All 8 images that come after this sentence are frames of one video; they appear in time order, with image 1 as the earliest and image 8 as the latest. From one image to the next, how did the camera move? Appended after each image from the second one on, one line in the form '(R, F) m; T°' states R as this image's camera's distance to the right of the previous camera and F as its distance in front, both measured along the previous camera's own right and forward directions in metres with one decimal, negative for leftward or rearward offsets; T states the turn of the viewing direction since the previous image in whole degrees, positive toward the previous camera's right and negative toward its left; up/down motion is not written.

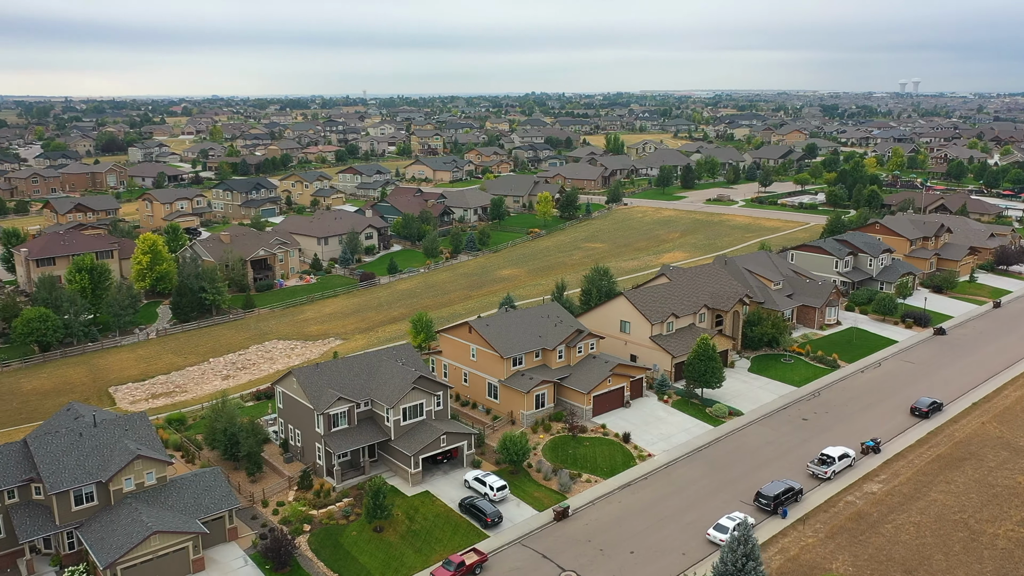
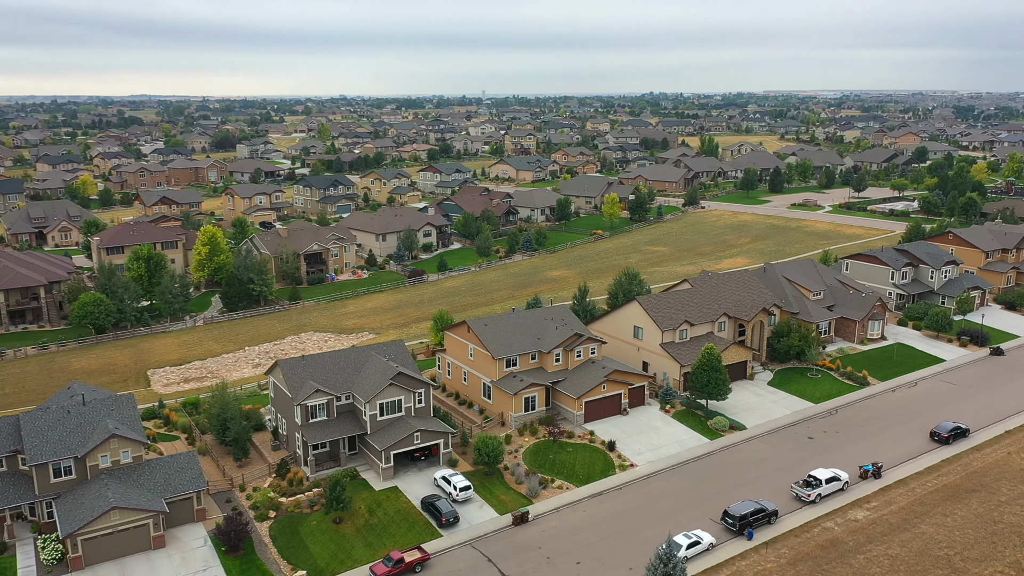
(+5.9, +0.6) m; -8°
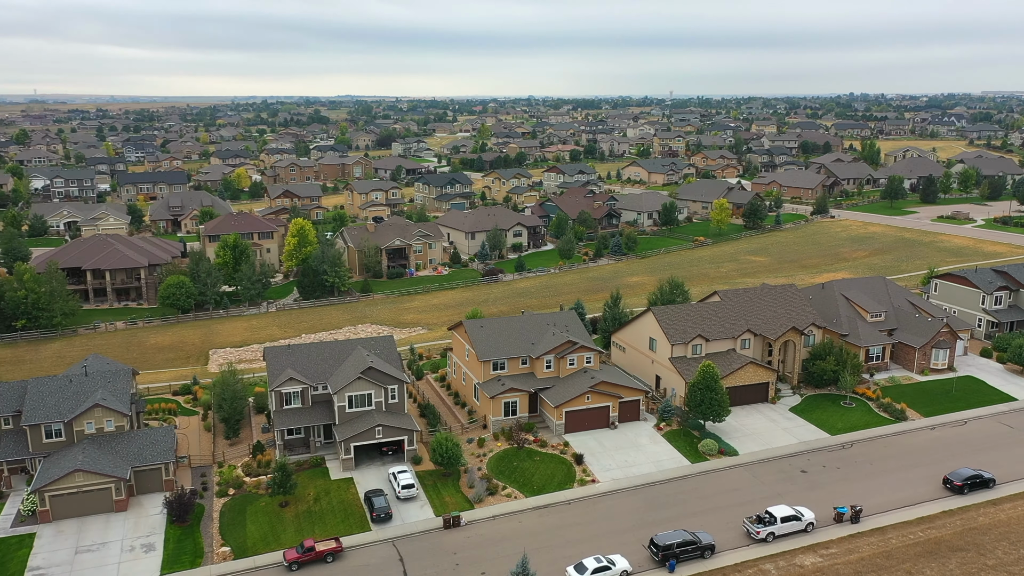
(+9.2, +1.4) m; -12°
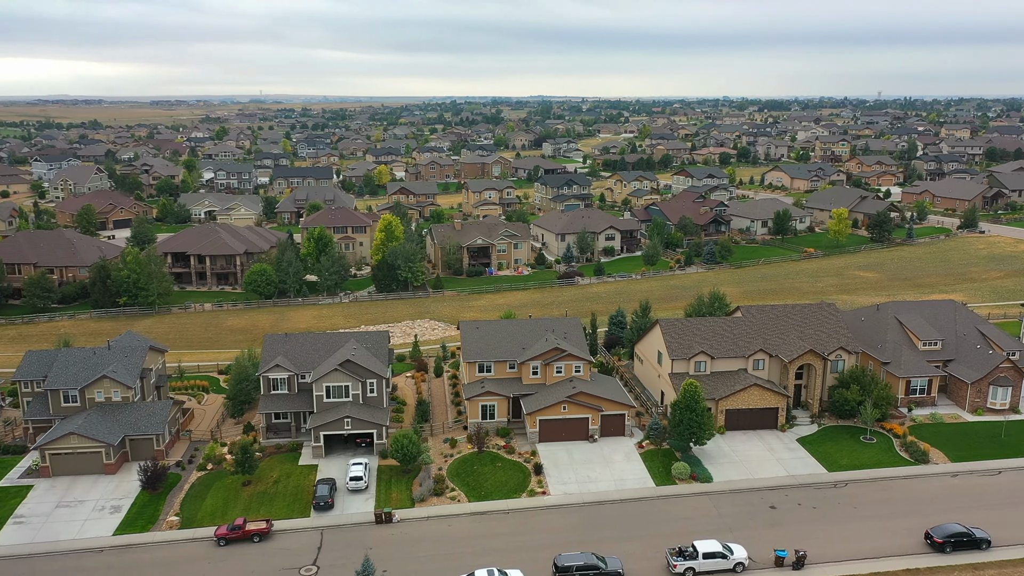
(+9.4, +1.4) m; -13°
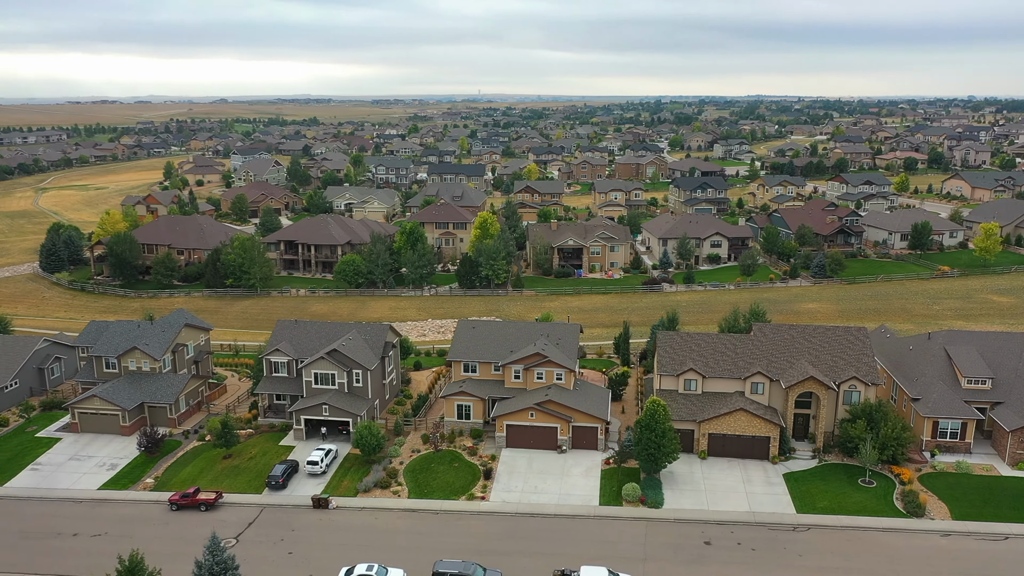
(+10.4, +1.7) m; -14°
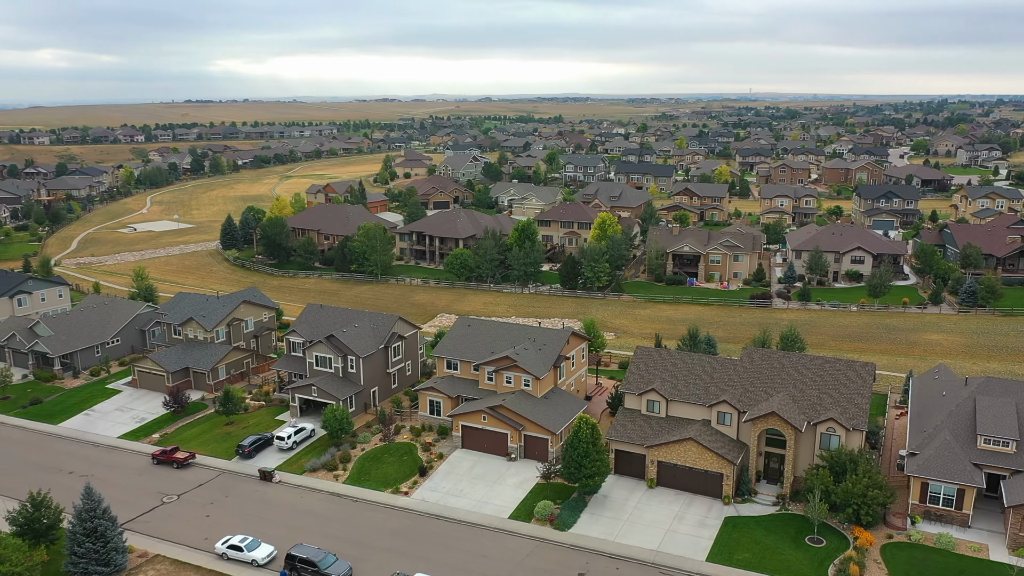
(+12.8, +2.7) m; -18°
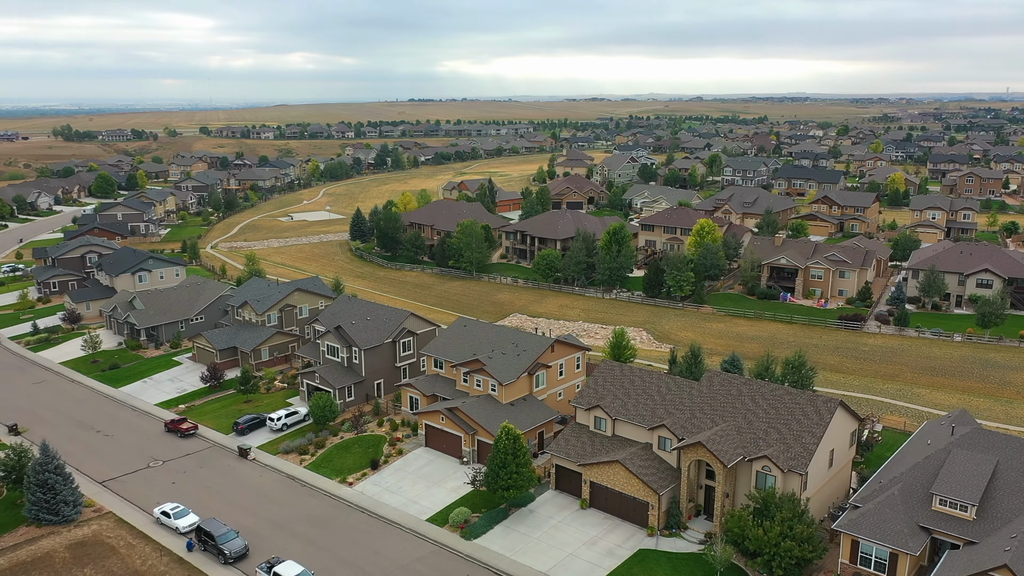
(+10.6, +1.8) m; -14°
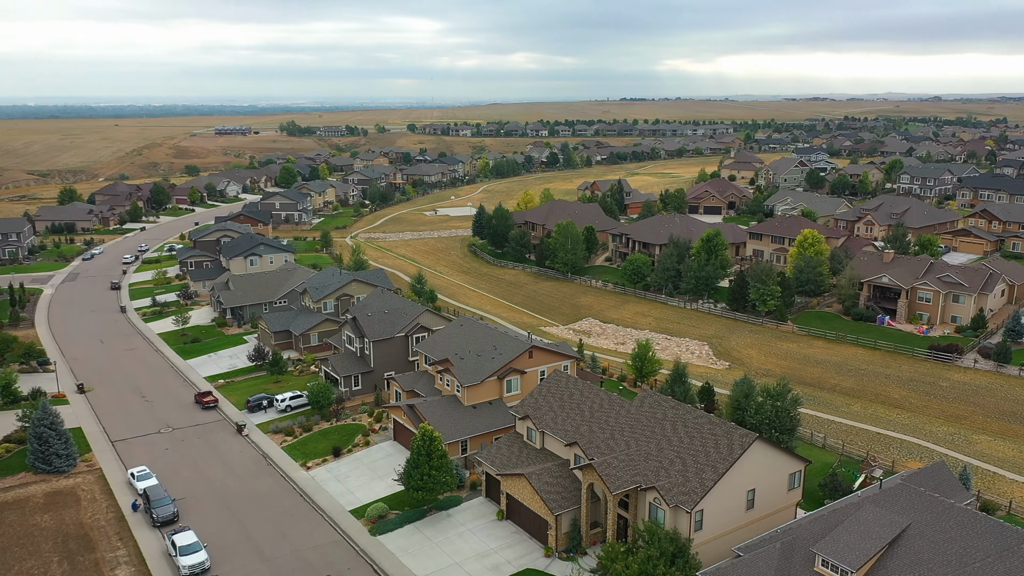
(+10.7, +1.9) m; -14°
